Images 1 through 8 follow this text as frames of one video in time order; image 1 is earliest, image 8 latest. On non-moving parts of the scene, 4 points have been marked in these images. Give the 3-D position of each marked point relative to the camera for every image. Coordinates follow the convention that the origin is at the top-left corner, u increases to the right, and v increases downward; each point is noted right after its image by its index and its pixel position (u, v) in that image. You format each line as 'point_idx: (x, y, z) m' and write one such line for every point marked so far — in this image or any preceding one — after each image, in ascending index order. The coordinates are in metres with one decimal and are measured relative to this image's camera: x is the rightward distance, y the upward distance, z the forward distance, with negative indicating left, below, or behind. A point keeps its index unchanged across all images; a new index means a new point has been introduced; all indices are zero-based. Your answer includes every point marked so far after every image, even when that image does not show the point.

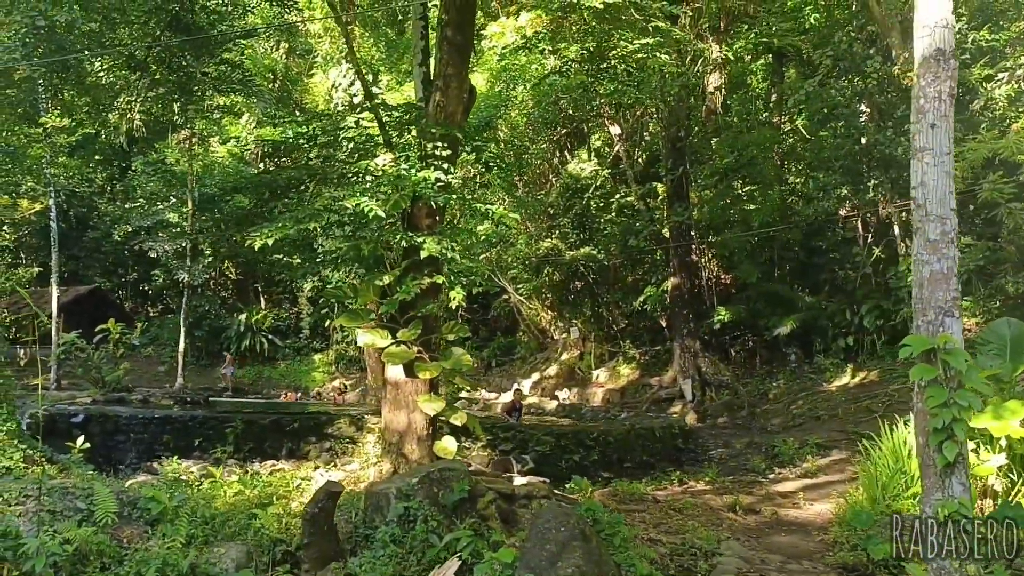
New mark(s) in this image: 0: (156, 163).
0: (-7.8, +2.7, +19.7) m
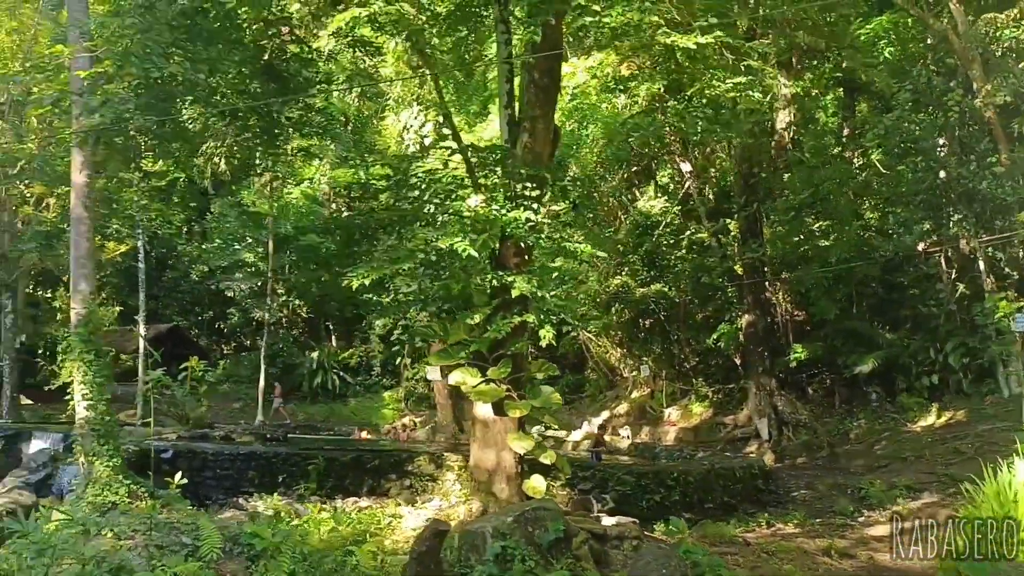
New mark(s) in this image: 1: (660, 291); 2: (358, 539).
0: (-6.3, +1.9, +20.3) m
1: (+2.7, -0.1, +16.7) m
2: (-1.0, -1.7, +6.0) m
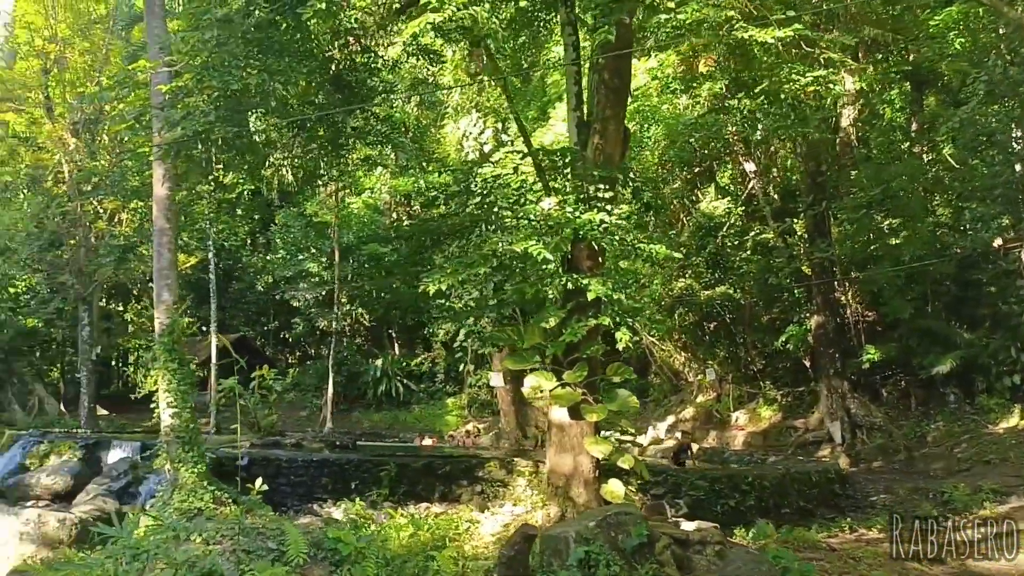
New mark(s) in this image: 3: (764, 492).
0: (-4.9, +1.7, +20.7) m
1: (+3.9, -0.1, +16.5) m
2: (-0.5, -1.7, +6.0) m
3: (+2.8, -2.2, +9.9) m
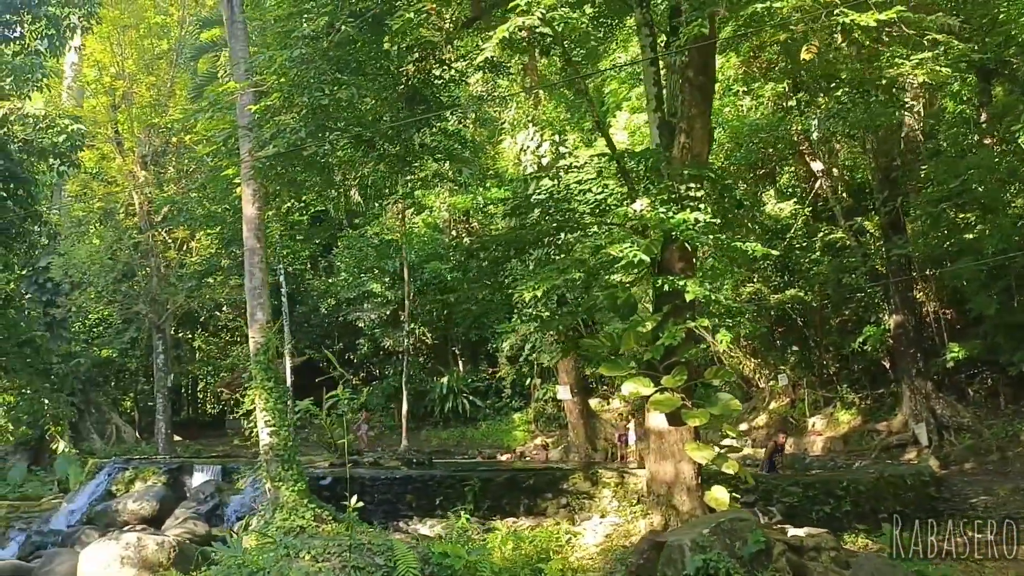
0: (-3.5, +1.2, +20.8) m
1: (+5.1, -0.1, +16.2) m
2: (+0.2, -1.8, +5.9) m
3: (+3.7, -2.2, +9.6) m
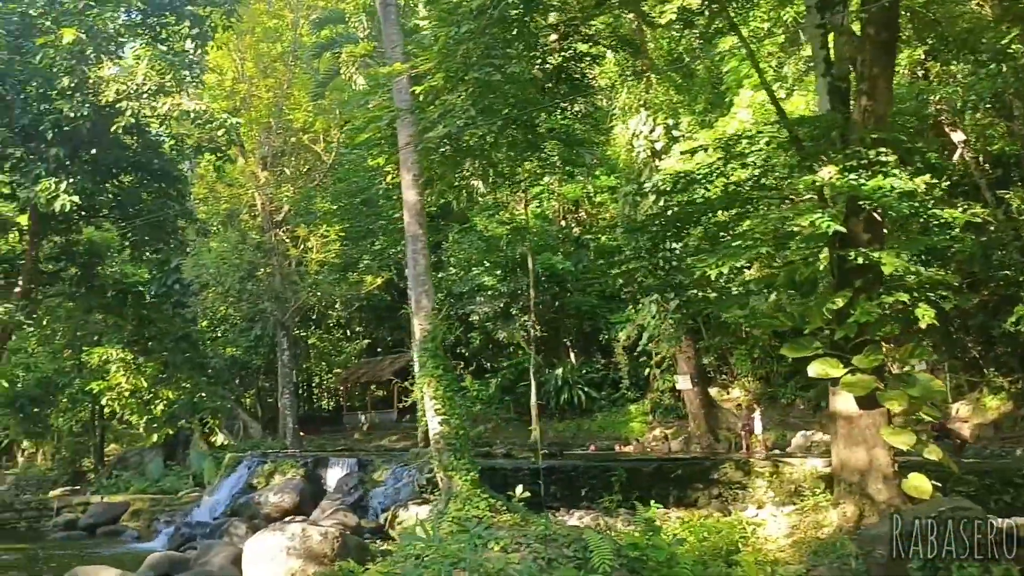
0: (-0.9, +1.3, +20.8) m
1: (+7.2, +0.2, +15.3) m
2: (+1.4, -1.6, +5.6) m
3: (+5.2, -1.9, +8.9) m
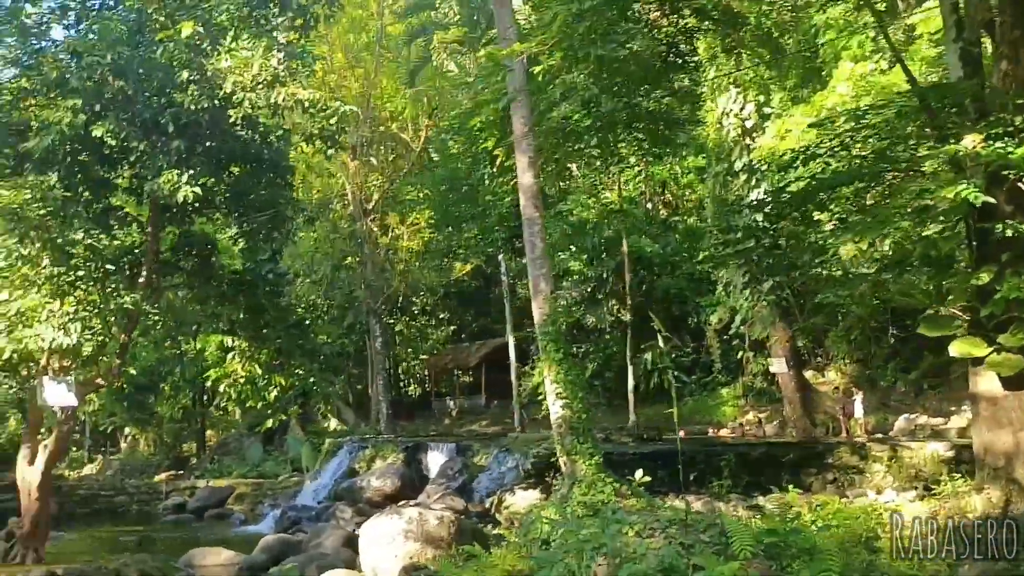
0: (+1.1, +1.7, +20.7) m
1: (+8.8, +0.6, +14.5) m
2: (+2.1, -1.5, +5.4) m
3: (+6.3, -1.7, +8.4) m
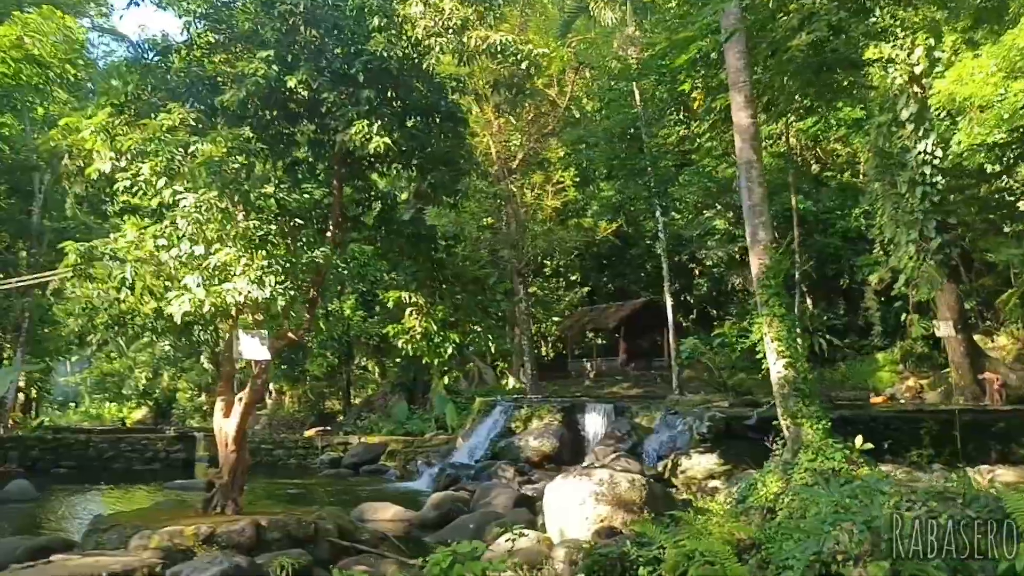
0: (+4.3, +2.6, +19.9) m
1: (+11.1, +1.2, +12.8) m
2: (+3.4, -1.2, +4.7) m
3: (+7.9, -1.3, +7.2) m
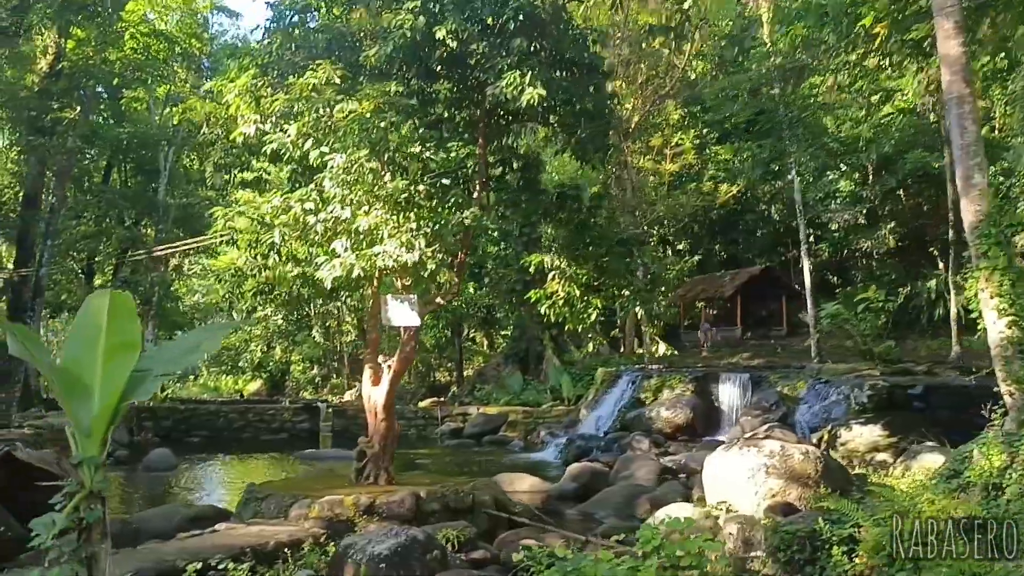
0: (+6.8, +3.3, +18.8) m
1: (+12.8, +1.9, +11.1) m
2: (+4.3, -0.9, +4.0) m
3: (+9.0, -0.9, +5.9) m
